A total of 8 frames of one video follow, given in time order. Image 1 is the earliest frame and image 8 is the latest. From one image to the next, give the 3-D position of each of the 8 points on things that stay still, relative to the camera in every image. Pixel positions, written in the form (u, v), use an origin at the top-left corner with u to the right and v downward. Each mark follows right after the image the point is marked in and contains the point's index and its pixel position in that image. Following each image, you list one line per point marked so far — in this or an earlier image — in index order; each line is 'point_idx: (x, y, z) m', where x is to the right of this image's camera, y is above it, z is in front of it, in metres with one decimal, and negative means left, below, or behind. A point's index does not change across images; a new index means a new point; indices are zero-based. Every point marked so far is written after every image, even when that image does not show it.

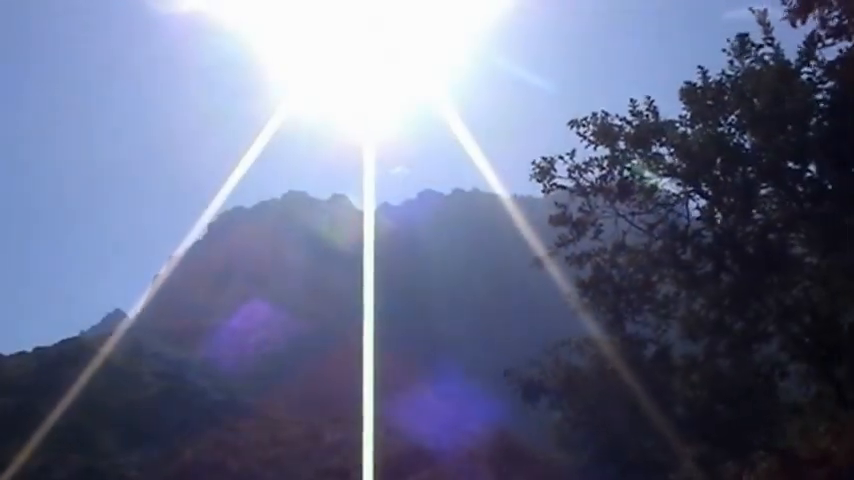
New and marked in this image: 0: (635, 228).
0: (+3.4, +0.2, +18.8) m
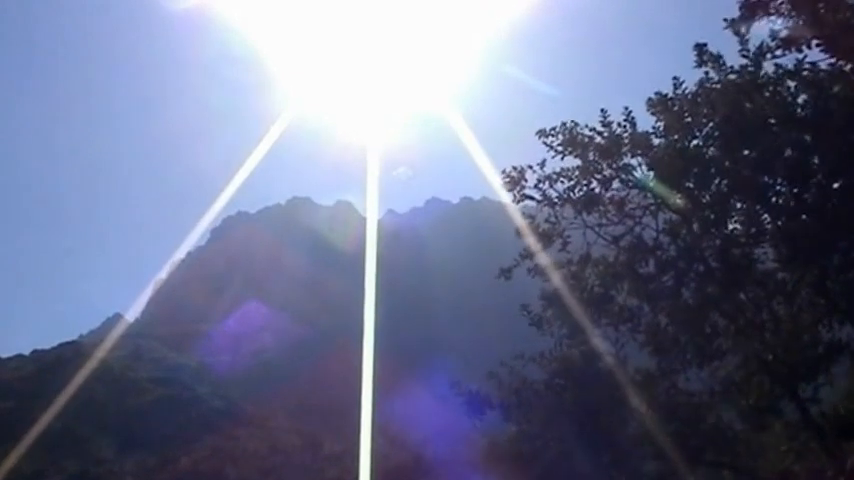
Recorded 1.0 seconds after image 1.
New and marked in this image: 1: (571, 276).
0: (+2.8, 0.0, +18.5) m
1: (+2.3, -0.6, +18.7) m
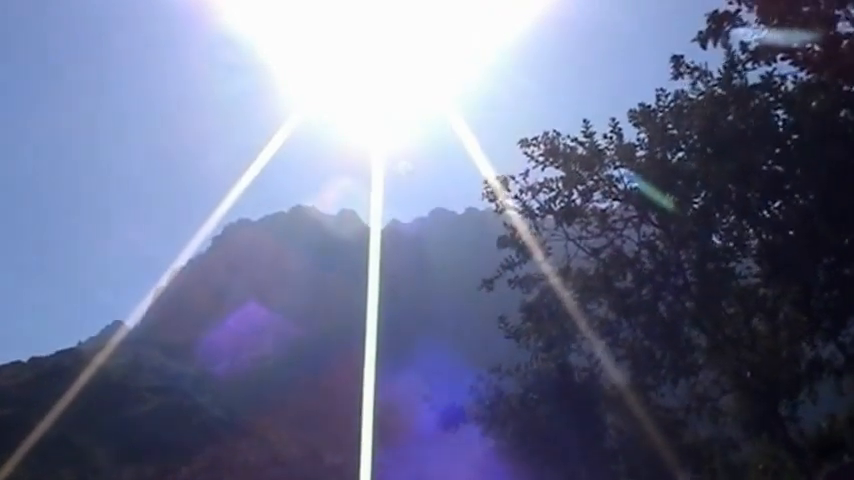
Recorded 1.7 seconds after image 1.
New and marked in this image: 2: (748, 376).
0: (+2.4, -0.2, +18.2) m
1: (+2.0, -0.8, +18.4) m
2: (+4.8, -2.1, +17.0) m
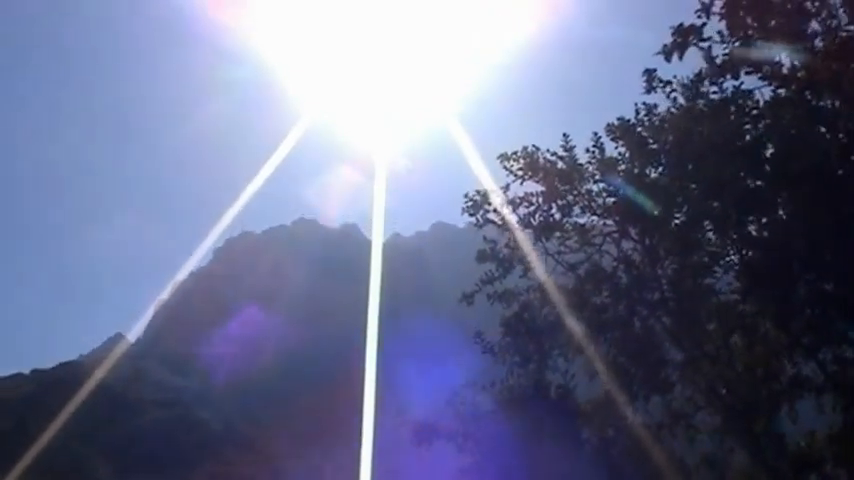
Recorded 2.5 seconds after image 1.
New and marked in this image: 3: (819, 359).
0: (+2.1, -0.4, +18.1) m
1: (+1.6, -1.0, +18.4) m
2: (+4.4, -2.3, +16.8) m
3: (+5.7, -1.7, +16.7) m
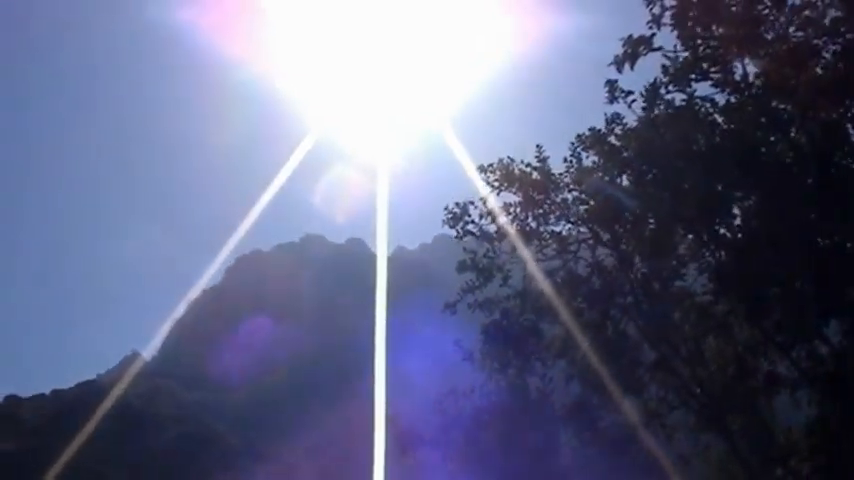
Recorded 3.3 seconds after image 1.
0: (+1.8, -0.6, +18.7) m
1: (+1.3, -1.1, +18.9) m
2: (+4.1, -2.3, +17.3) m
3: (+5.5, -1.7, +17.1) m
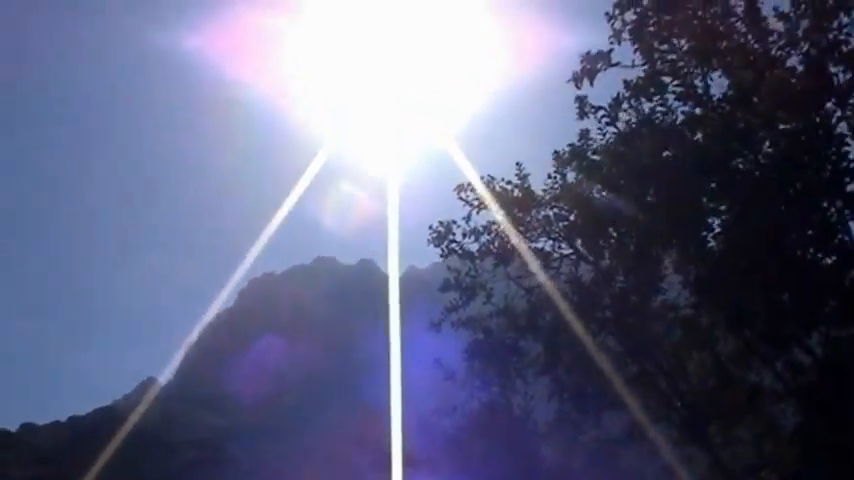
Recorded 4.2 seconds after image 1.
0: (+1.5, -0.9, +18.7) m
1: (+1.1, -1.4, +18.9) m
2: (+3.9, -2.5, +17.2) m
3: (+5.2, -1.9, +17.0) m
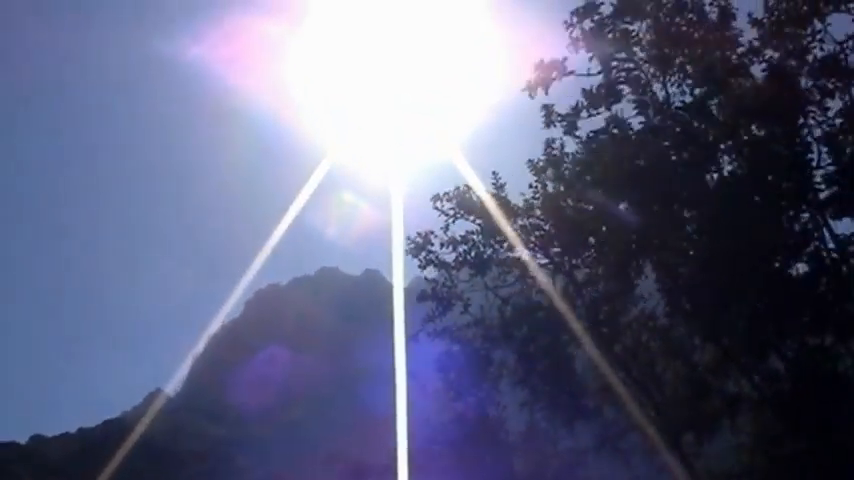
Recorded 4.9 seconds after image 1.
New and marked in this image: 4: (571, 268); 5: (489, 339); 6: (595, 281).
0: (+1.1, -1.0, +18.6) m
1: (+0.7, -1.6, +18.8) m
2: (+3.4, -2.7, +17.1) m
3: (+4.7, -2.0, +16.8) m
4: (+2.2, -0.5, +18.1) m
5: (+1.1, -1.6, +18.4) m
6: (+2.5, -0.7, +17.7) m
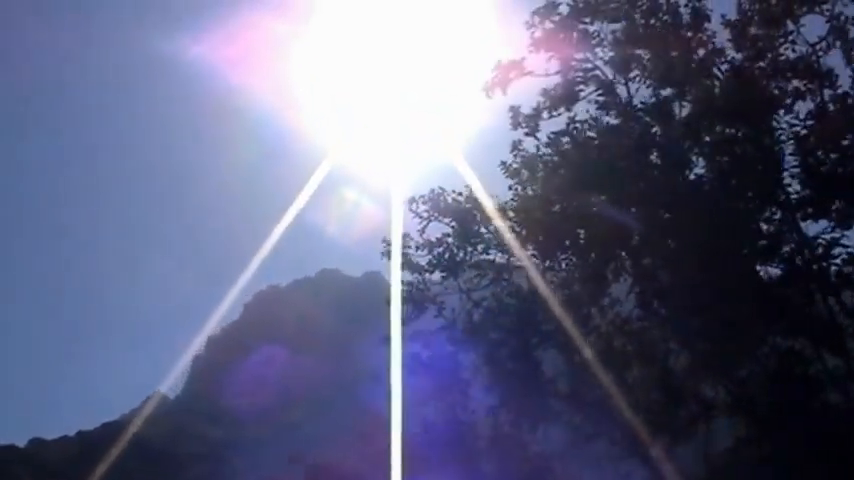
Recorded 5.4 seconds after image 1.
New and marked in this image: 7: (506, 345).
0: (+0.7, -1.1, +18.5) m
1: (+0.2, -1.7, +18.7) m
2: (+3.0, -2.7, +16.9) m
3: (+4.3, -2.1, +16.7) m
4: (+1.7, -0.5, +18.0) m
5: (+0.6, -1.7, +18.3) m
6: (+2.1, -0.7, +17.6) m
7: (+1.3, -1.7, +17.7) m
